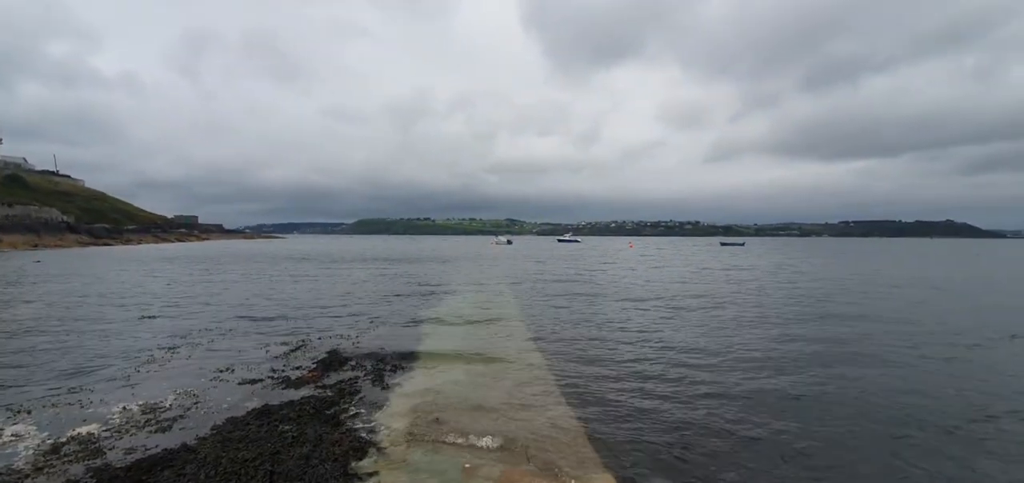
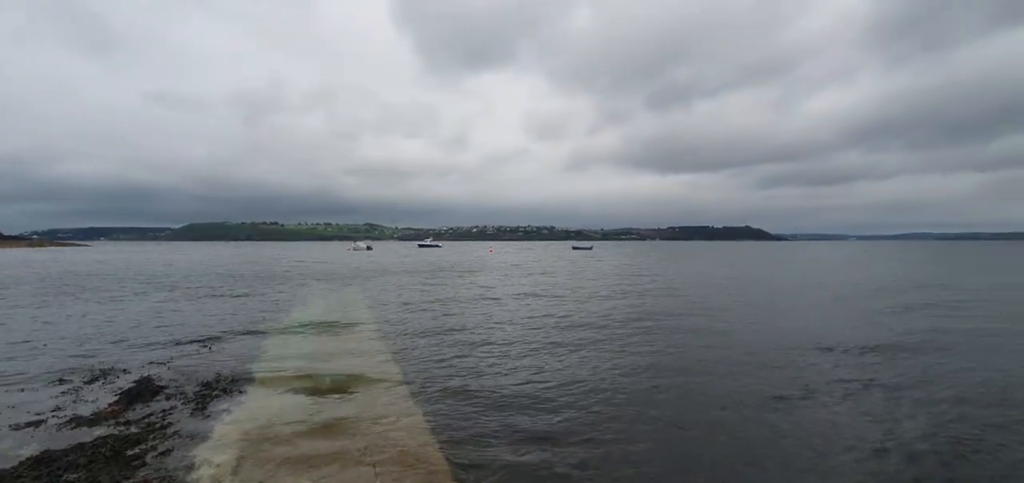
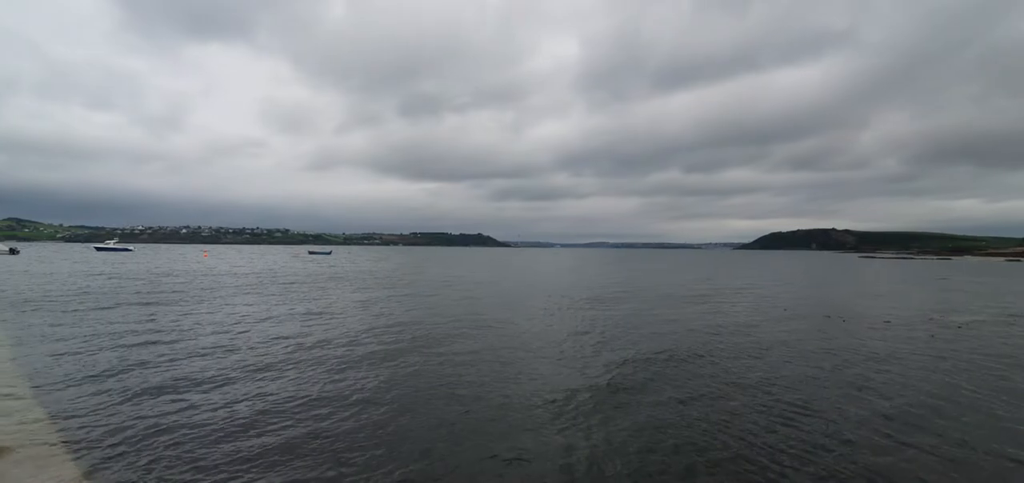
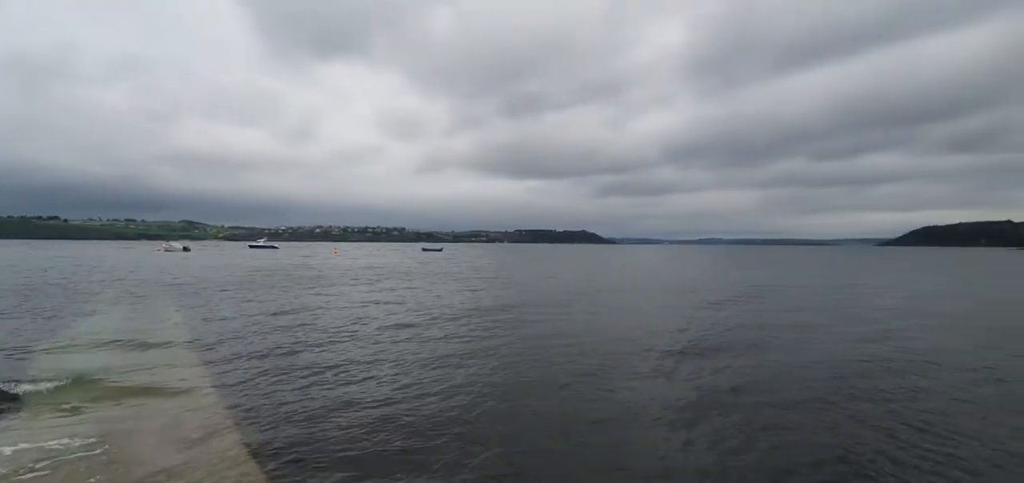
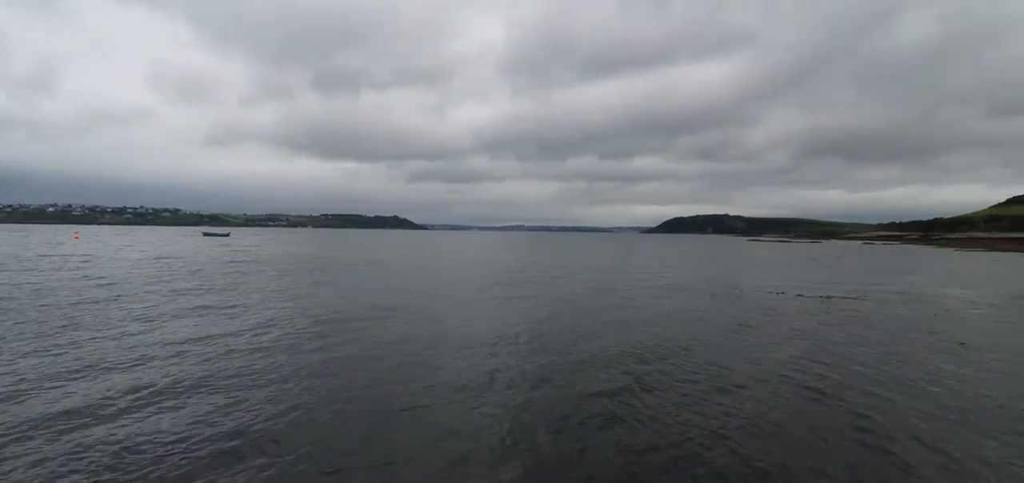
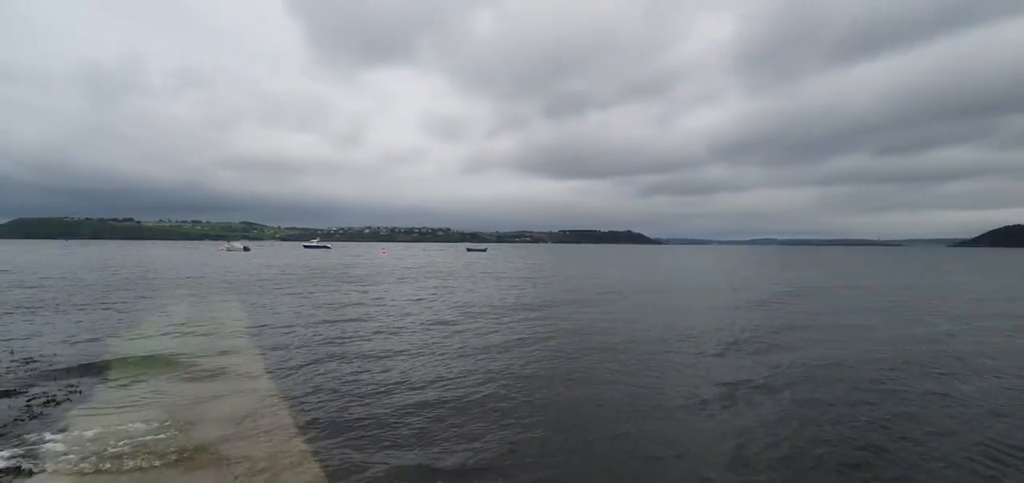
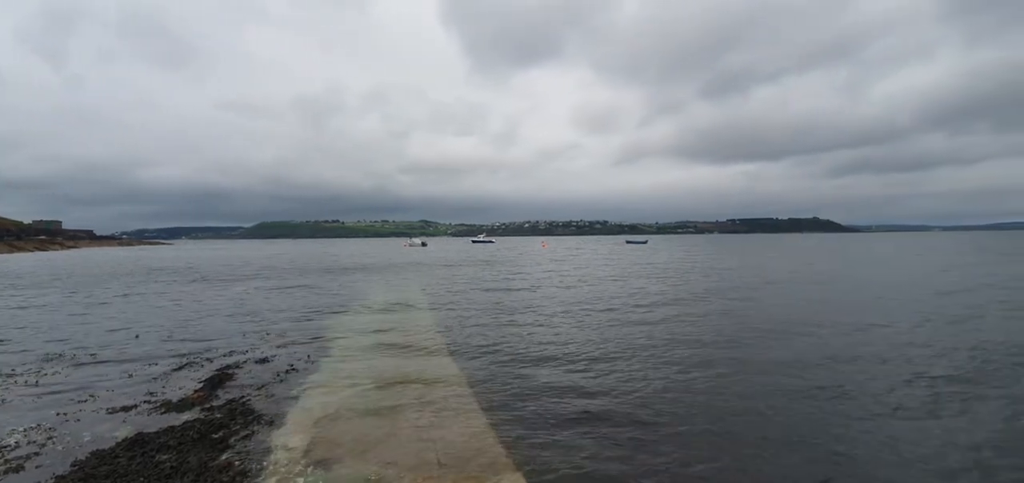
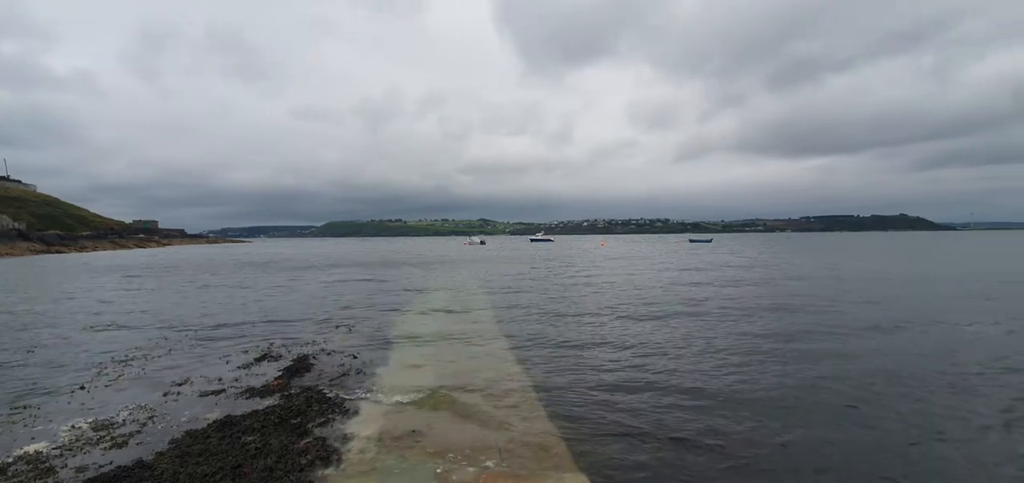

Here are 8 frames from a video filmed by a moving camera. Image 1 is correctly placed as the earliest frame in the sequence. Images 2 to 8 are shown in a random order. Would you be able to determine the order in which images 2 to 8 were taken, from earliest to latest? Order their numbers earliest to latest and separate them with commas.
8, 7, 2, 6, 4, 3, 5
